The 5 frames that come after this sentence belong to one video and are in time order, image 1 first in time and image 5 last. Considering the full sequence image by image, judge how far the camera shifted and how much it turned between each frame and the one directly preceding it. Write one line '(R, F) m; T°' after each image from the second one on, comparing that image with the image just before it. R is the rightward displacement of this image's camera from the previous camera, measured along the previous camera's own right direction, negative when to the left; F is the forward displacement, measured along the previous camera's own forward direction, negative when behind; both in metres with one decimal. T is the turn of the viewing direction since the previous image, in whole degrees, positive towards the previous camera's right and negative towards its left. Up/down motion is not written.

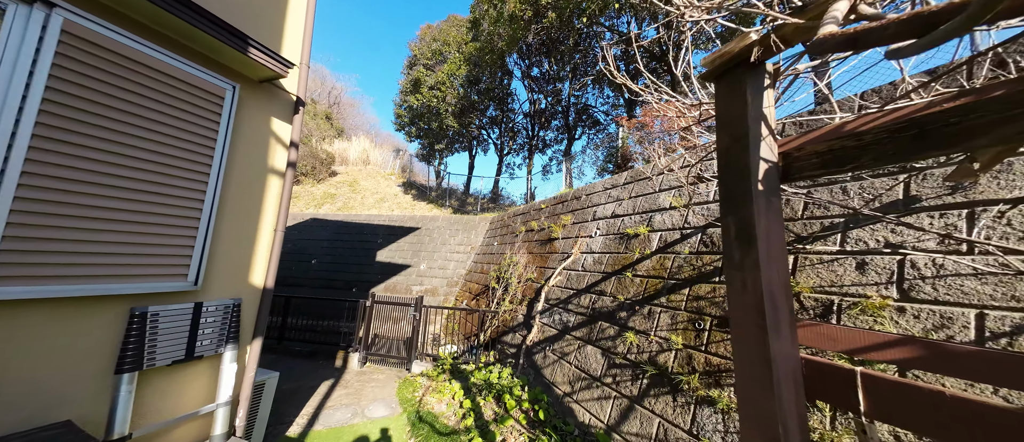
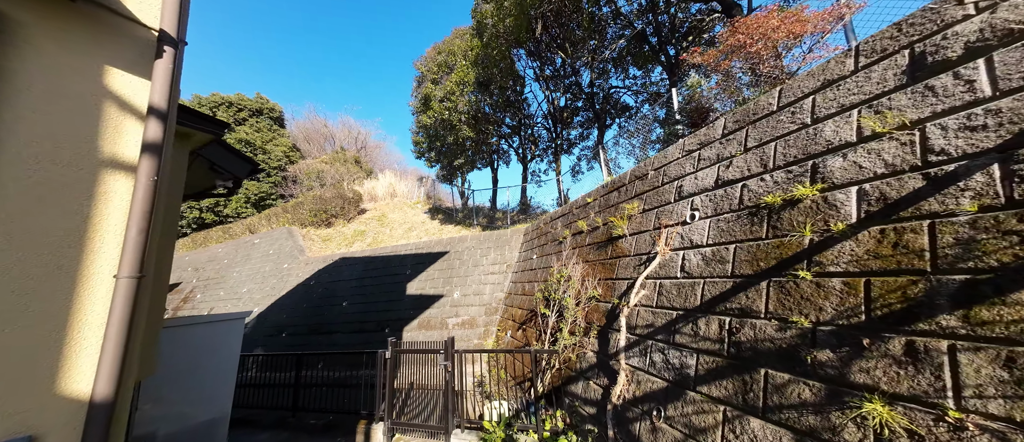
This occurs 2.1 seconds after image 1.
(-0.2, +1.4) m; -5°
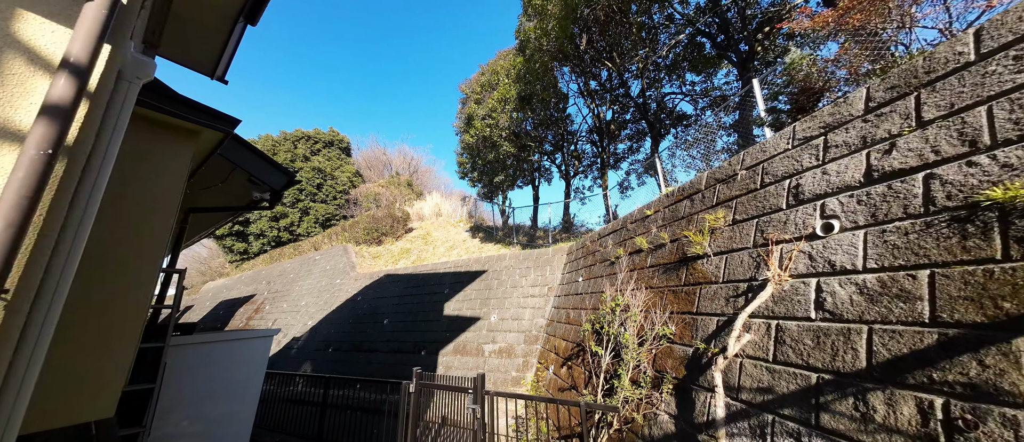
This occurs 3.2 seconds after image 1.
(0.0, +0.6) m; -7°
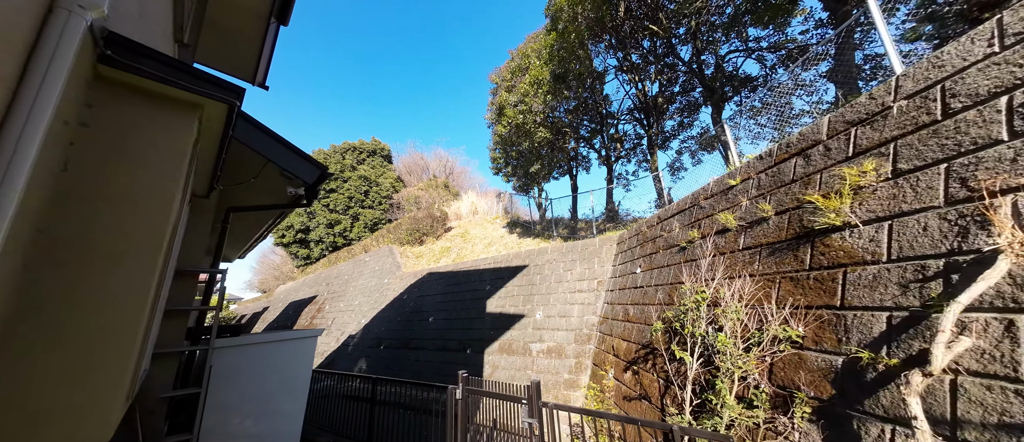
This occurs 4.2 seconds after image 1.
(-0.1, +0.5) m; -6°
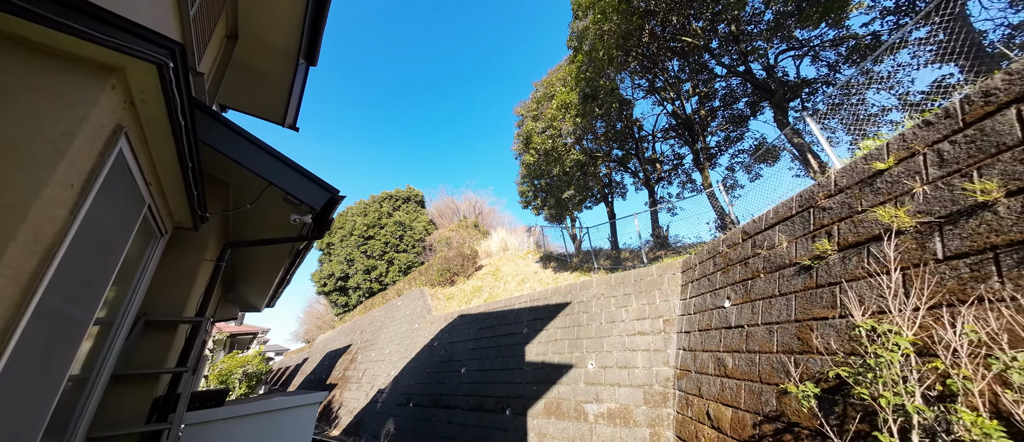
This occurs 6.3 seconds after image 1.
(-0.1, +0.7) m; -5°
